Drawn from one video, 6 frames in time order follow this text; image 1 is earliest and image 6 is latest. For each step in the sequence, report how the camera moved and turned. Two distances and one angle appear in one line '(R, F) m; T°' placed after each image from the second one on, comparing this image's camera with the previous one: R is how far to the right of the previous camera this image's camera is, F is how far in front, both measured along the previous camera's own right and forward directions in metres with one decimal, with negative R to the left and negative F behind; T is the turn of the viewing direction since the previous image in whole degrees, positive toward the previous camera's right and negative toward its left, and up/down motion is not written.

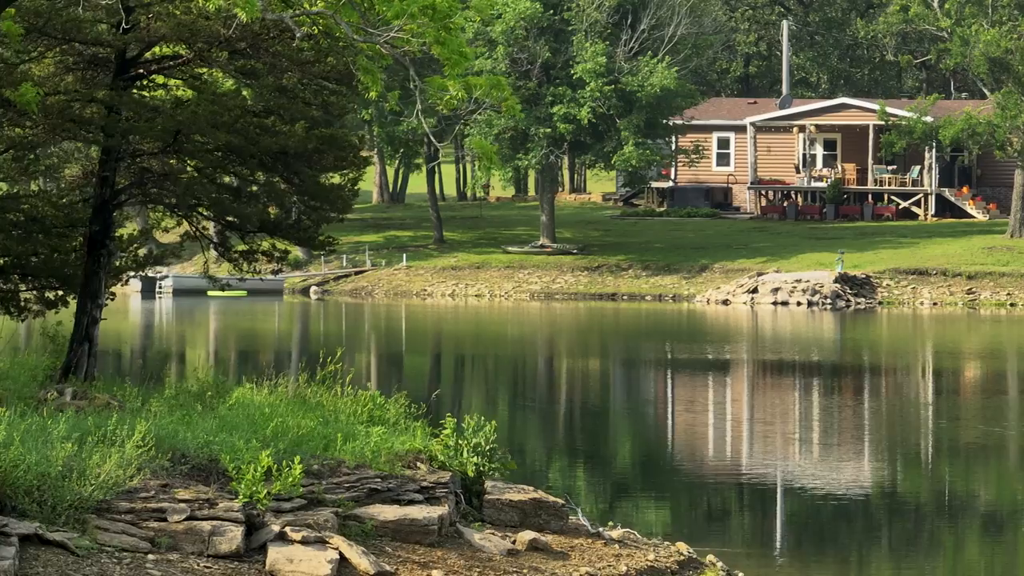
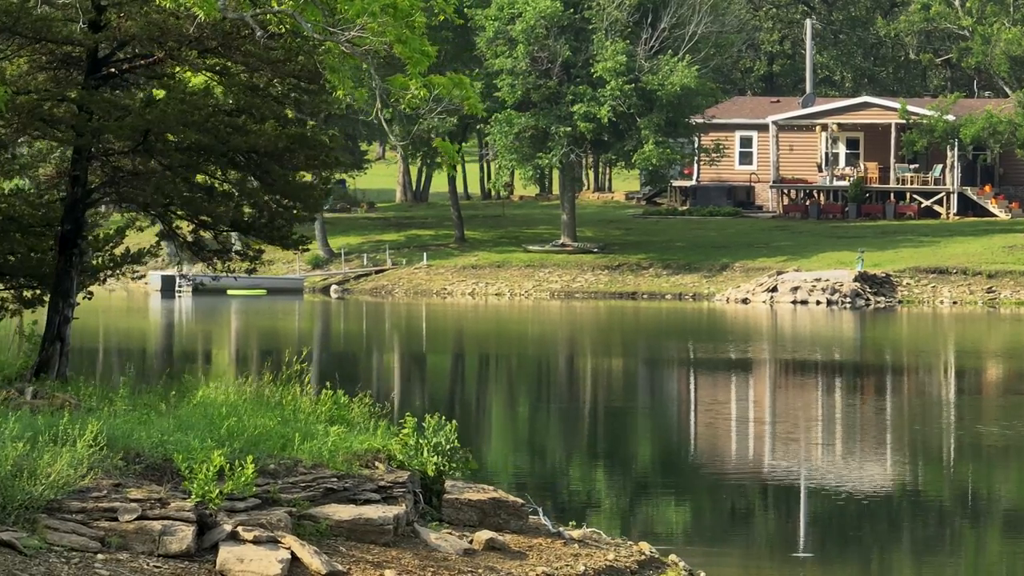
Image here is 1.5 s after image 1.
(+0.4, 0.0) m; 0°
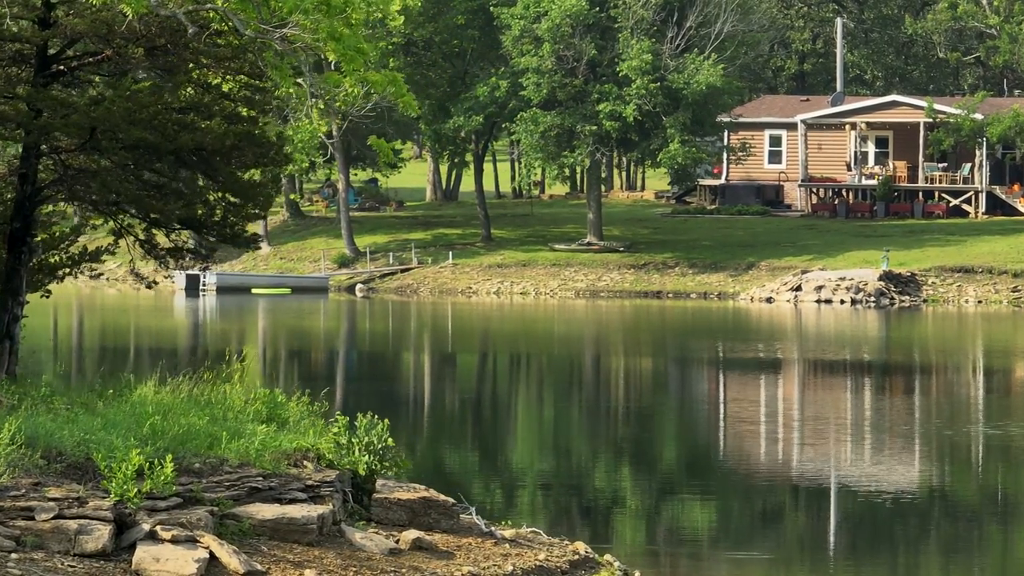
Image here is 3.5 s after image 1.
(+0.6, +0.1) m; 0°
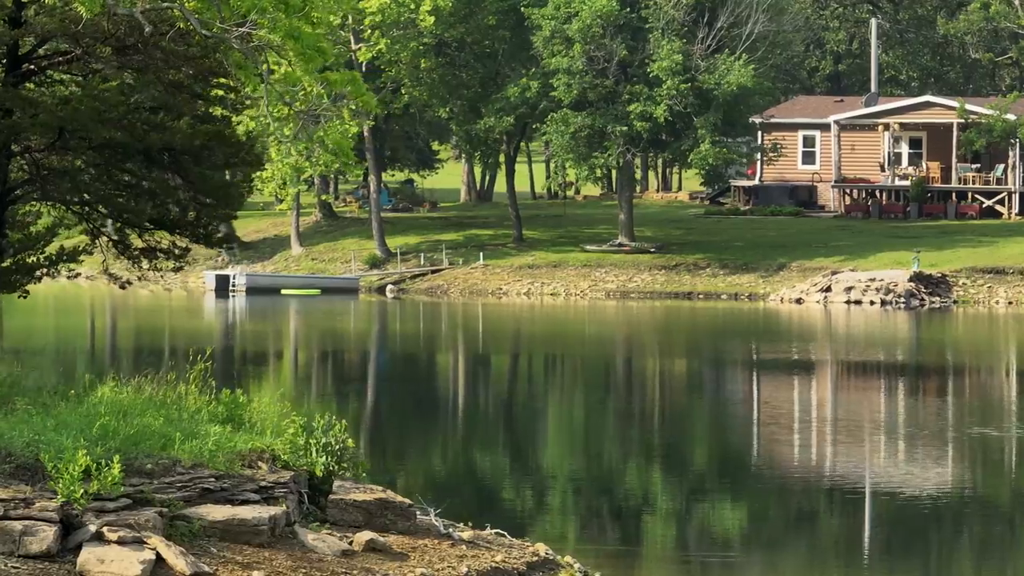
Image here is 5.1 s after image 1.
(+0.5, +0.1) m; 0°
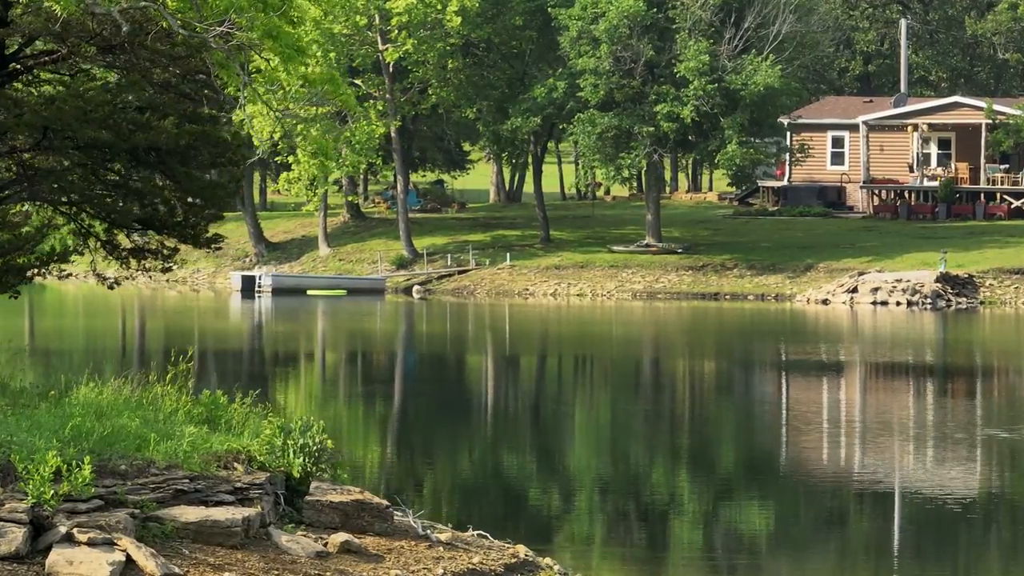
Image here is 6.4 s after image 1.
(+0.3, +0.1) m; 0°
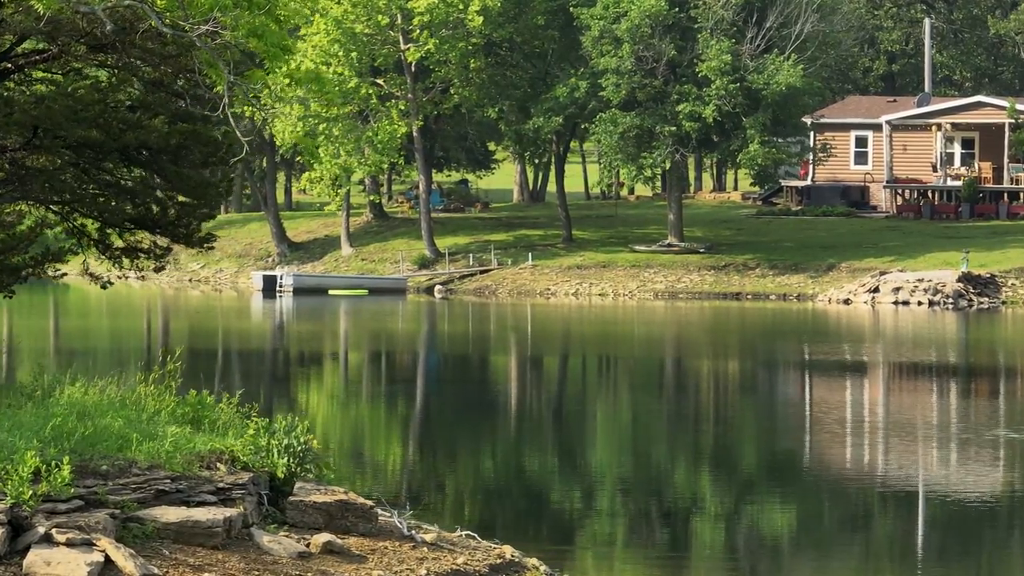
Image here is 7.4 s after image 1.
(+0.3, +0.1) m; -1°
